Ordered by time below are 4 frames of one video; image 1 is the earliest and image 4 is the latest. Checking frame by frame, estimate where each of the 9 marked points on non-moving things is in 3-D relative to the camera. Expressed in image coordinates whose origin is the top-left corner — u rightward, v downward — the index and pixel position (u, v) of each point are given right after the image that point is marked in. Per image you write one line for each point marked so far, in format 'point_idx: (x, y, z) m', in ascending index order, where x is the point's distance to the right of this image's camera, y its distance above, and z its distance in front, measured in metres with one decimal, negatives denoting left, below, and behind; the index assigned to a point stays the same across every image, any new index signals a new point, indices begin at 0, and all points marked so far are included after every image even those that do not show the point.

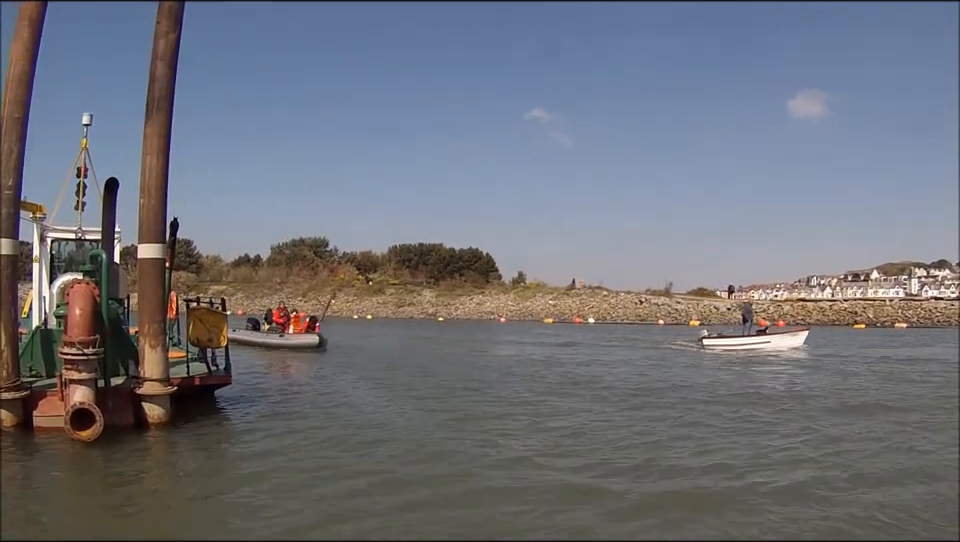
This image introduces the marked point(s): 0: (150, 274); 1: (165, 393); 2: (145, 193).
0: (-3.1, 0.0, +6.9) m
1: (-3.1, -1.2, +7.2) m
2: (-3.1, +0.8, +6.8) m
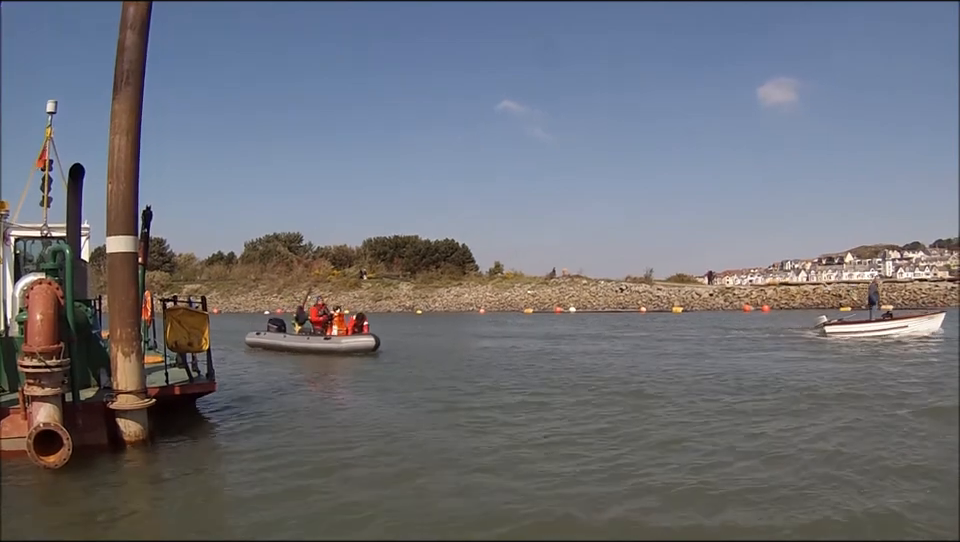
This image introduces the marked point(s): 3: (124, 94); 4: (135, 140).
0: (-3.0, 0.0, +6.1) m
1: (-2.9, -1.2, +6.4) m
2: (-3.0, +0.8, +6.0) m
3: (-2.9, +1.4, +5.9) m
4: (-2.8, +1.1, +6.0) m
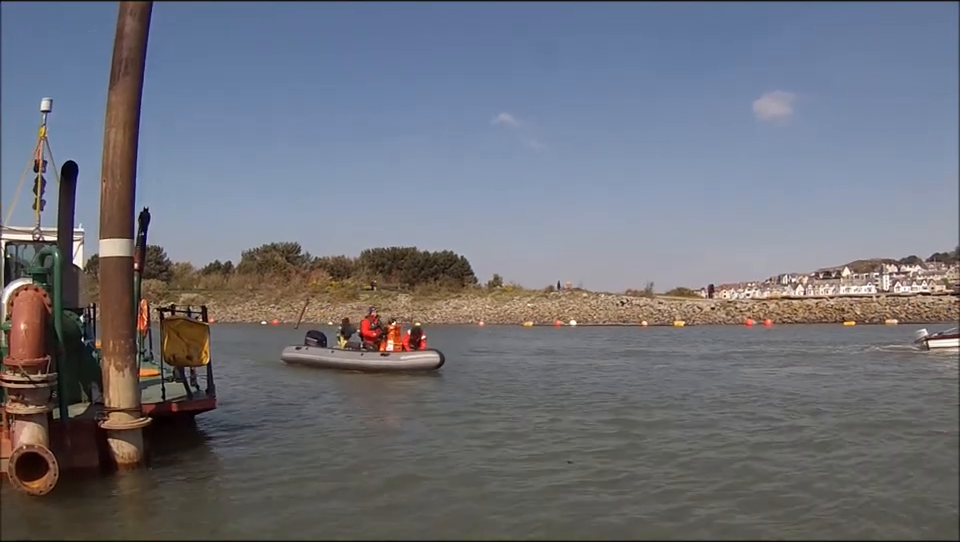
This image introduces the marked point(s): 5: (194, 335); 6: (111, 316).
0: (-2.8, 0.0, +5.6) m
1: (-2.7, -1.2, +5.9) m
2: (-2.8, +0.7, +5.6) m
3: (-2.7, +1.4, +5.5) m
4: (-2.6, +1.0, +5.6) m
5: (-2.9, -0.6, +7.4) m
6: (-2.8, -0.4, +5.6) m
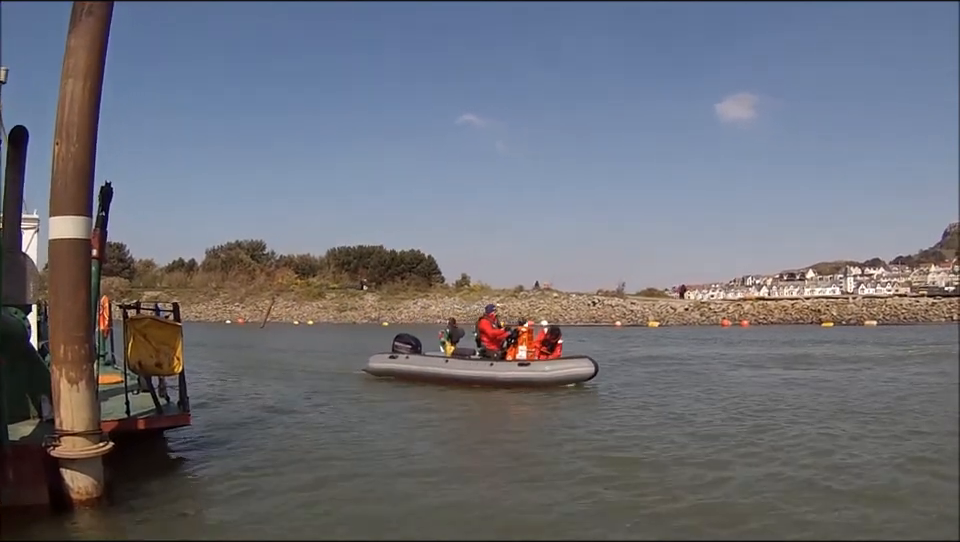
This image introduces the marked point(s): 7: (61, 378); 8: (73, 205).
0: (-2.6, 0.0, +4.6) m
1: (-2.6, -1.2, +4.9) m
2: (-2.6, +0.8, +4.6) m
3: (-2.4, +1.4, +4.5) m
4: (-2.4, +1.1, +4.6) m
5: (-2.7, -0.6, +6.4) m
6: (-2.6, -0.3, +4.6) m
7: (-2.6, -0.7, +4.7) m
8: (-2.5, +0.4, +4.6) m
